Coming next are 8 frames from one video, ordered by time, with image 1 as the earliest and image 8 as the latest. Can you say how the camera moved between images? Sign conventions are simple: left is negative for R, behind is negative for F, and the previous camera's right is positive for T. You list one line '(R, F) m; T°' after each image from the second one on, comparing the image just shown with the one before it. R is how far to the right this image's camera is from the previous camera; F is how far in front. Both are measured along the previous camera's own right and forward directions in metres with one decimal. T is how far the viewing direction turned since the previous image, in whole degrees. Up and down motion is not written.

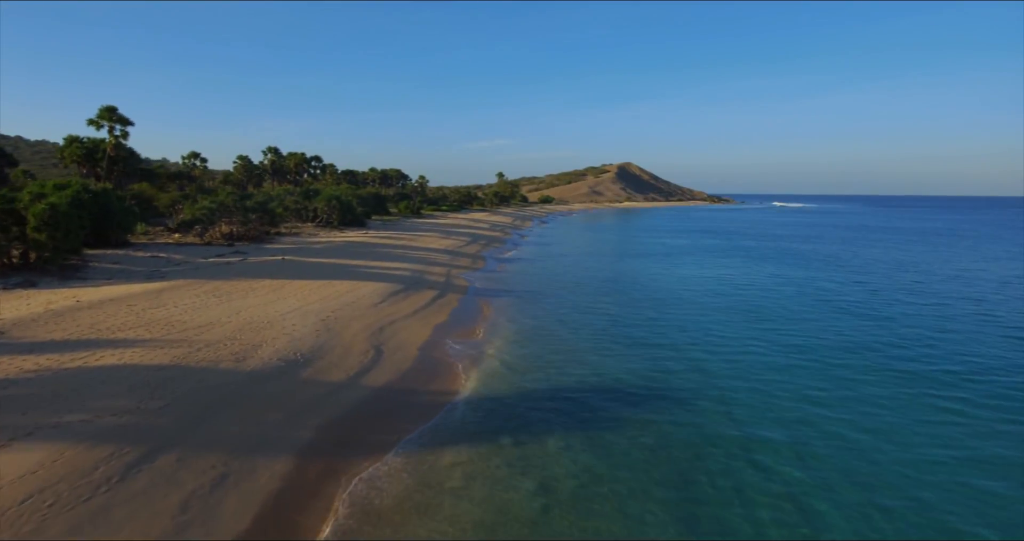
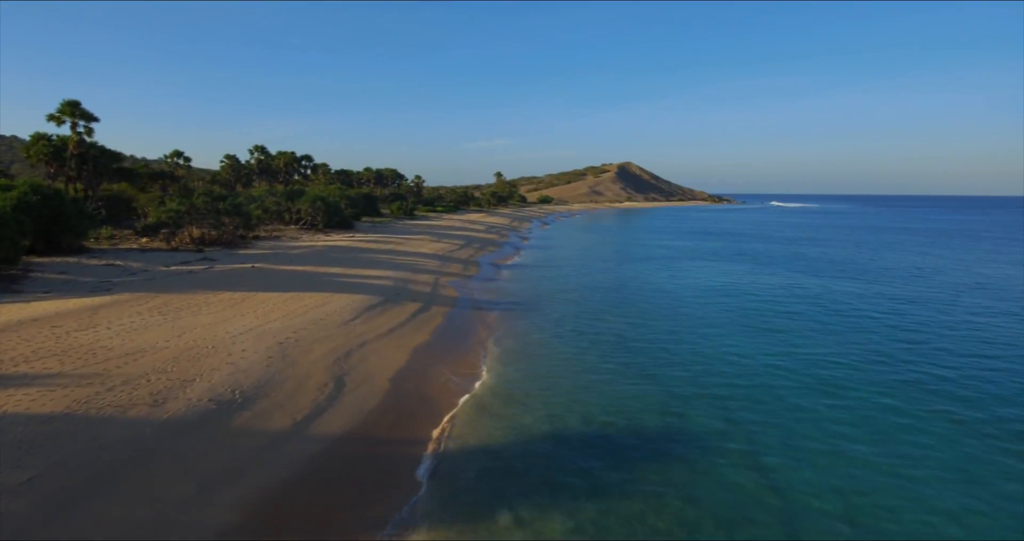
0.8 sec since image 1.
(+0.3, +2.3) m; 0°
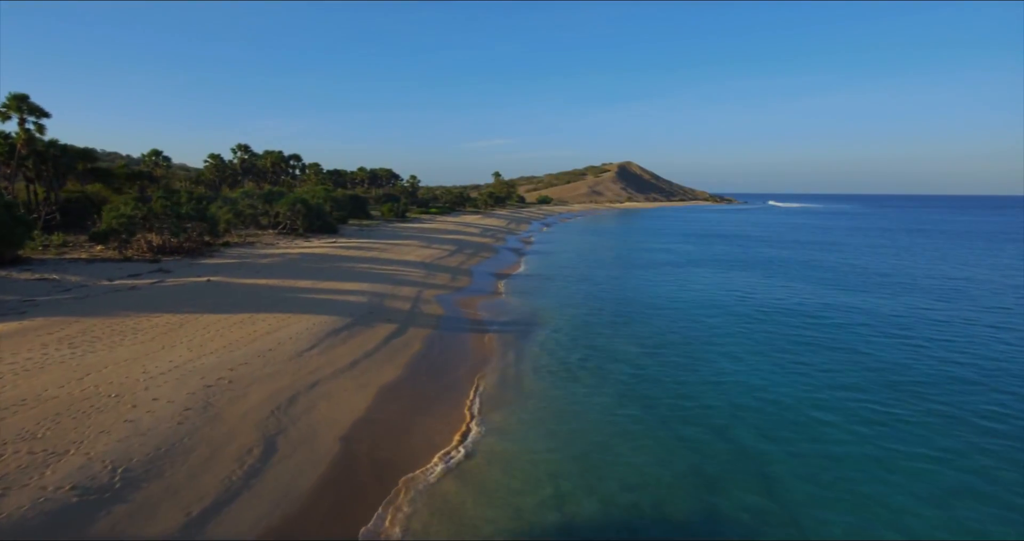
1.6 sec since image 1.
(+0.3, +2.8) m; 0°
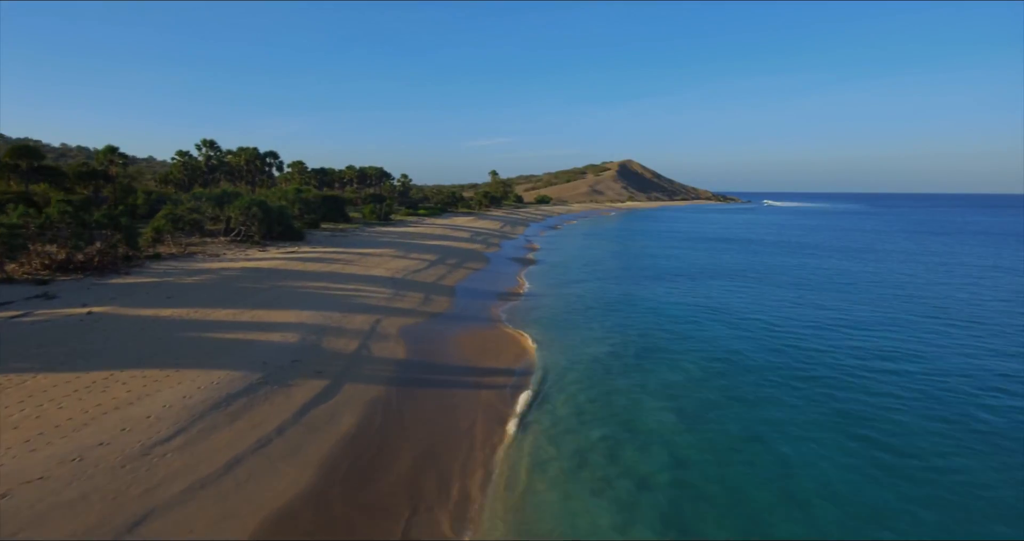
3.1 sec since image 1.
(+0.6, +5.0) m; 0°
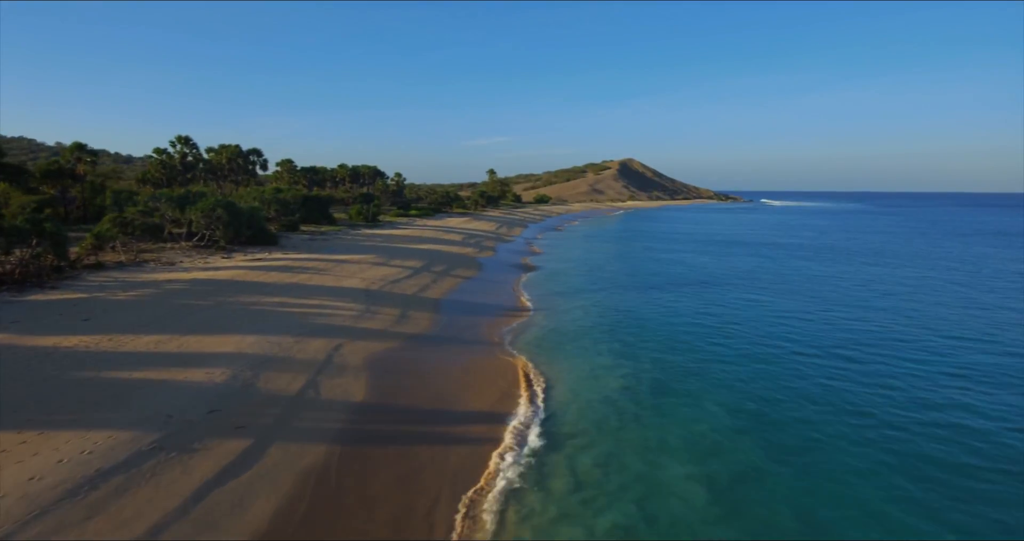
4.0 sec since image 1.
(+0.4, +3.0) m; 0°
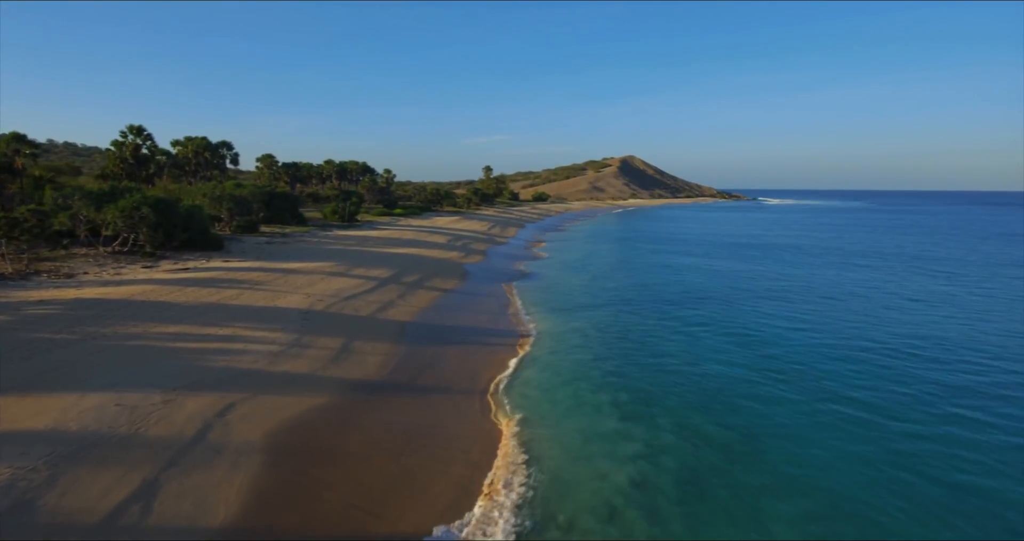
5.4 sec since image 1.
(+0.6, +4.9) m; 0°
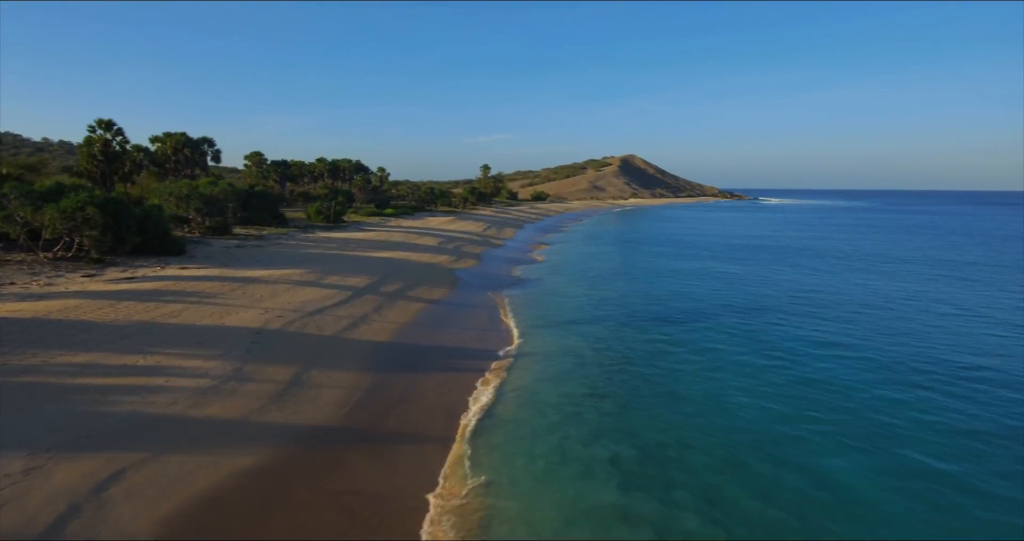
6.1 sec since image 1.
(+0.3, +2.7) m; 0°
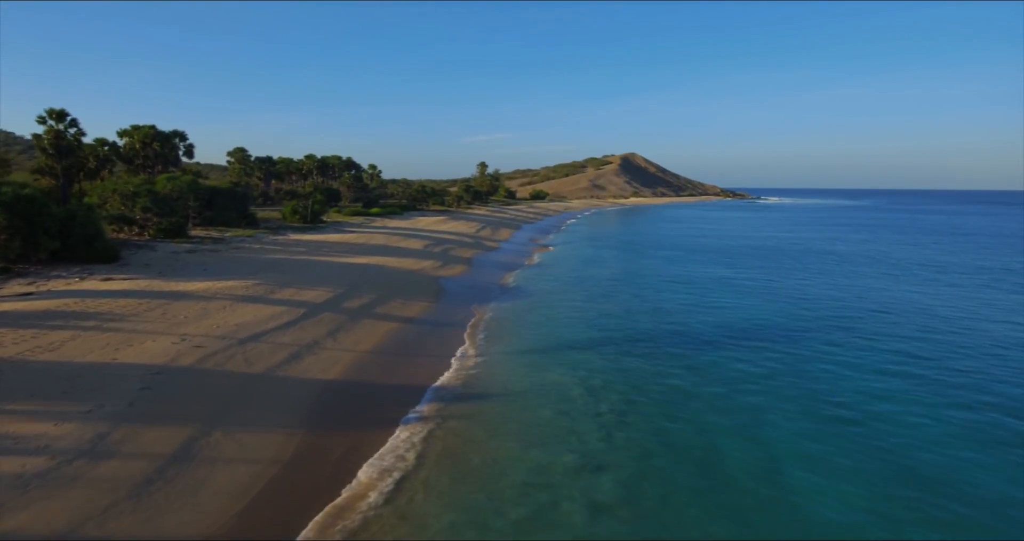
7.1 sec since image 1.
(+0.3, +3.6) m; 0°
